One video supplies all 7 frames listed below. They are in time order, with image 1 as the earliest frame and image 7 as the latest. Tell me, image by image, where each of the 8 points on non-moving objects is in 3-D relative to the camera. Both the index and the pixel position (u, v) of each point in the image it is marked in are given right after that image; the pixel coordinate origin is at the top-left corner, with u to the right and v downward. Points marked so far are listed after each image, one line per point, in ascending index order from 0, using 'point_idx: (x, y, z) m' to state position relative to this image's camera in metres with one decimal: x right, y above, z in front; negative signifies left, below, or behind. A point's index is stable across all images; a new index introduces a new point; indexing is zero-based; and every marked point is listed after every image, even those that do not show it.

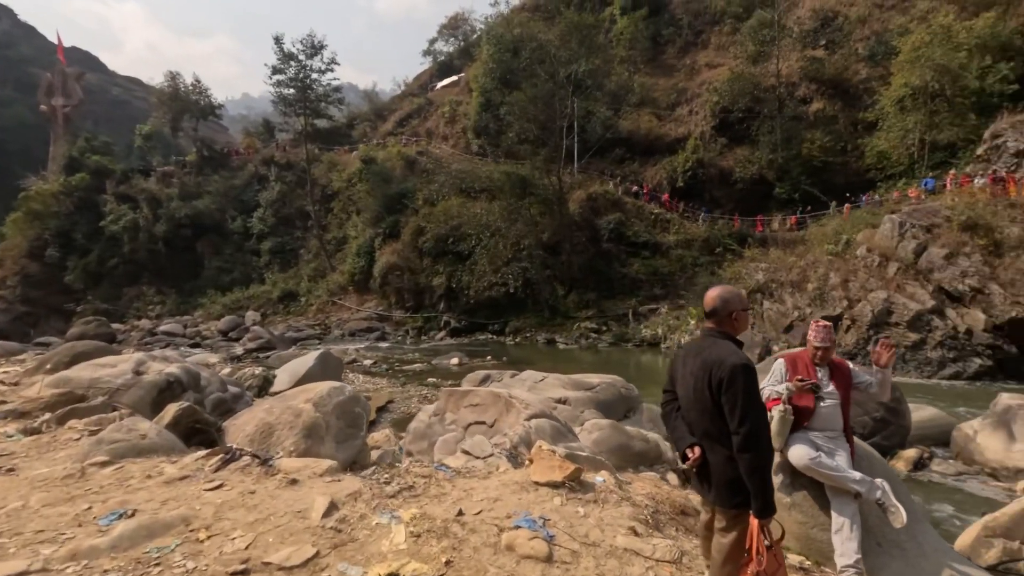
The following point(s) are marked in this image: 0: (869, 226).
0: (+10.7, +1.9, +16.3) m
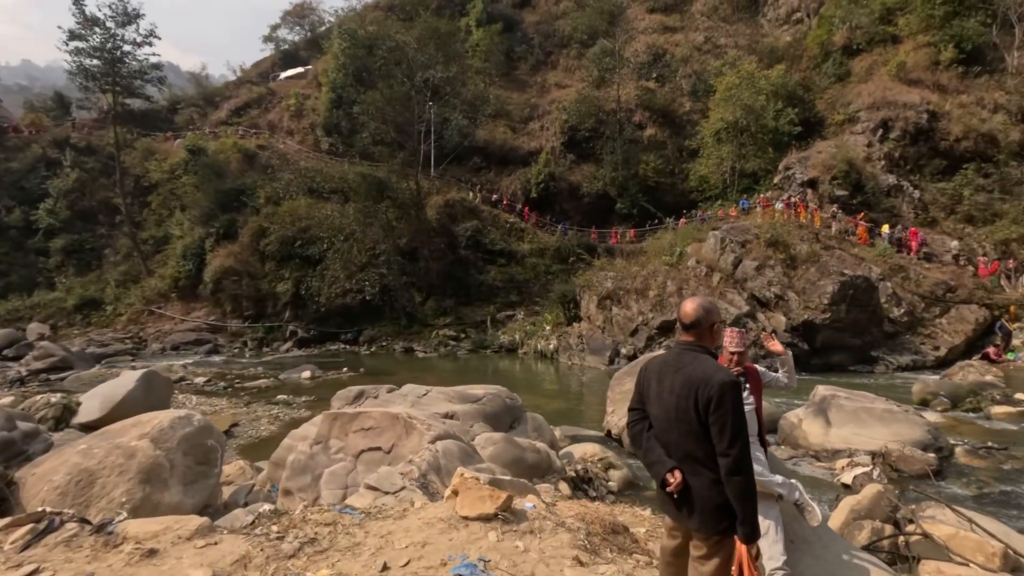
0: (+6.3, +1.7, +18.4) m
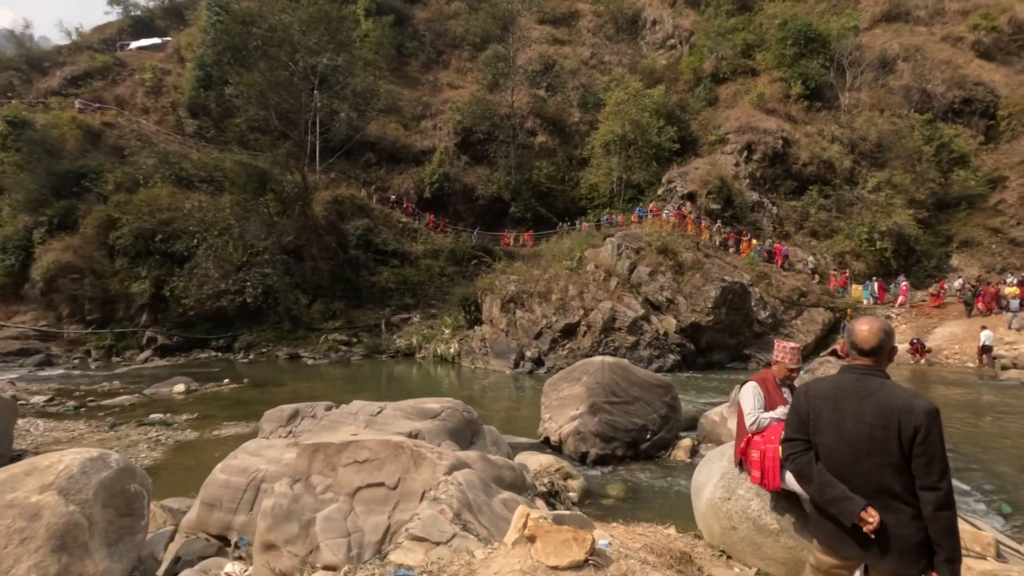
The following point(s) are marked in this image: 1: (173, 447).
0: (+2.8, +1.5, +19.2) m
1: (-5.1, -2.4, +8.1) m
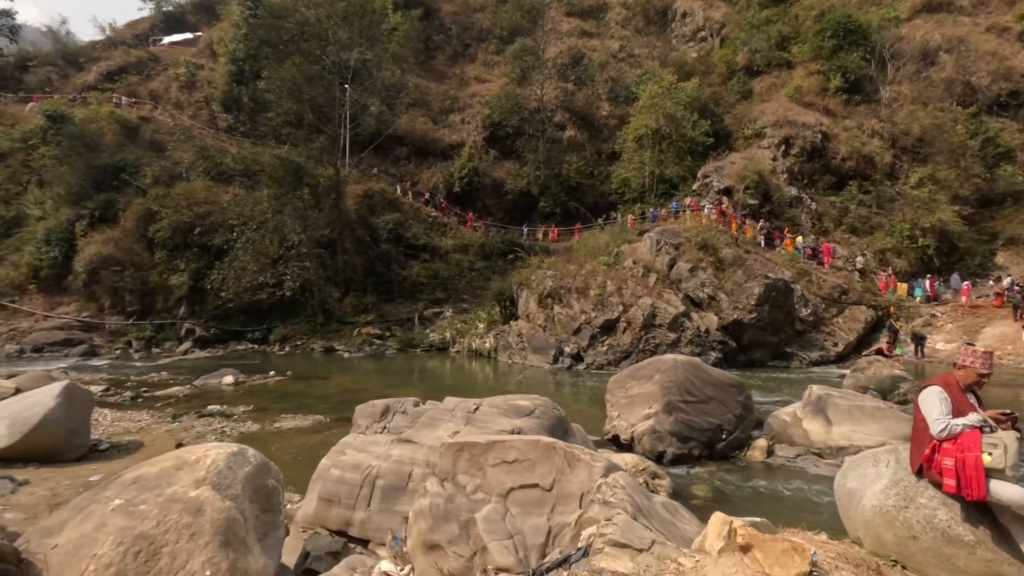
0: (+4.1, +1.7, +19.0) m
1: (-4.2, -2.3, +8.2) m
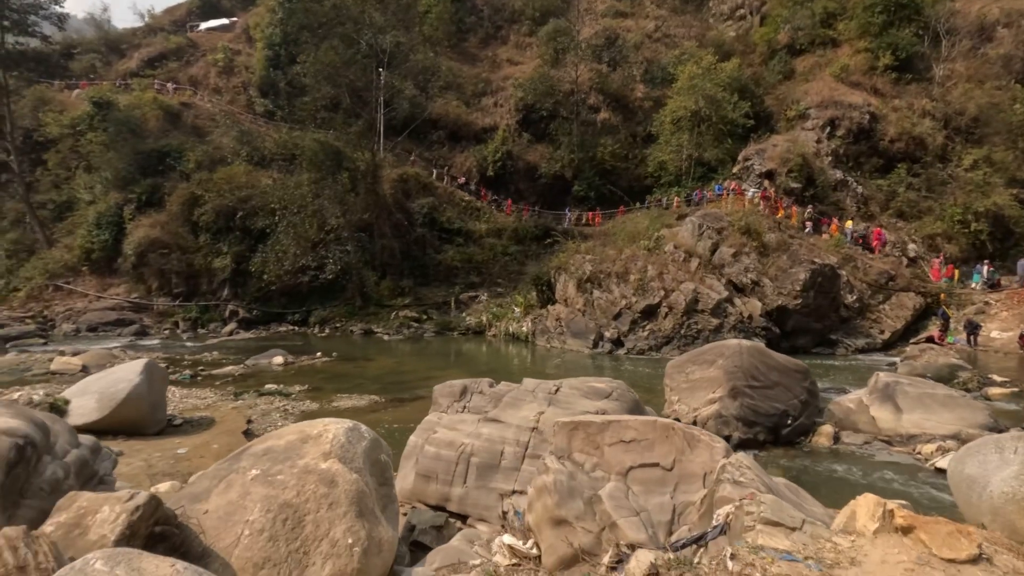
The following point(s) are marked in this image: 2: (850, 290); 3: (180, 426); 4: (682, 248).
0: (+5.4, +2.2, +18.8) m
1: (-3.3, -2.0, +8.4) m
2: (+10.8, -0.1, +17.1) m
3: (-4.6, -1.9, +7.3) m
4: (+5.5, +1.3, +17.2) m
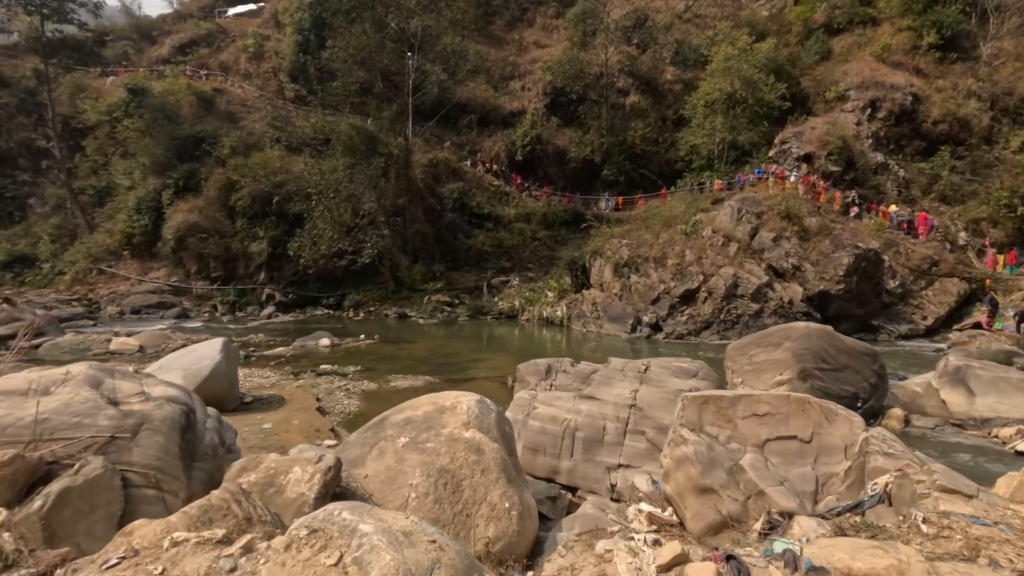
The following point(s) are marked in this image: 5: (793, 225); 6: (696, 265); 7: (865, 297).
0: (+6.7, +2.7, +18.6) m
1: (-2.4, -1.7, +8.6) m
2: (+12.0, +0.4, +16.8) m
3: (-3.7, -1.6, +7.6) m
4: (+6.7, +1.8, +17.1) m
5: (+8.7, +2.0, +16.8) m
6: (+5.7, +0.7, +16.5) m
7: (+10.7, -0.3, +16.2) m
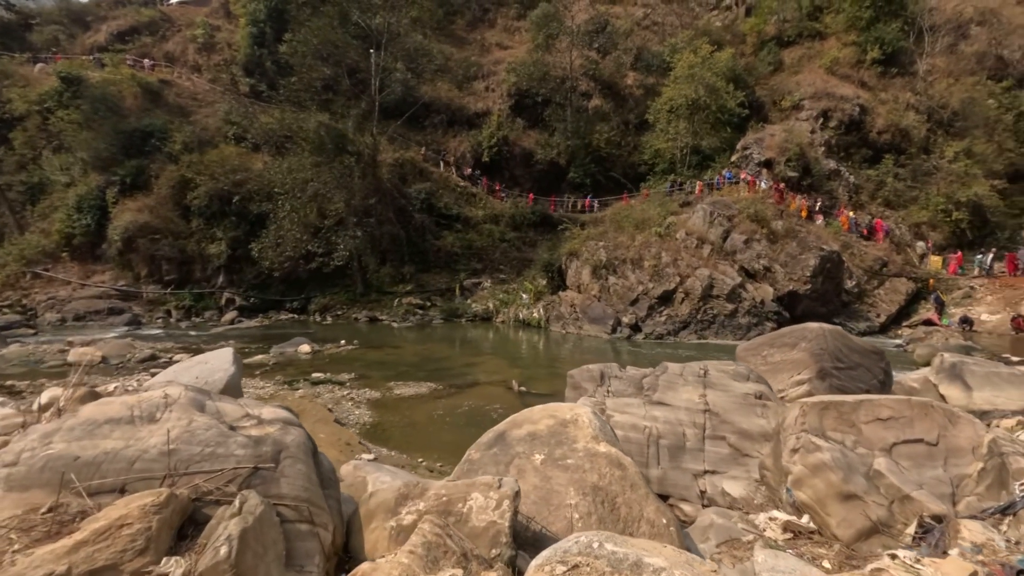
0: (+5.8, +2.7, +19.1) m
1: (-2.2, -1.8, +8.3) m
2: (+11.3, +0.4, +17.9) m
3: (-3.4, -1.7, +7.1) m
4: (+6.0, +1.7, +17.6) m
5: (+8.1, +2.0, +17.5) m
6: (+5.1, +0.7, +16.9) m
7: (+10.1, -0.3, +17.1) m
